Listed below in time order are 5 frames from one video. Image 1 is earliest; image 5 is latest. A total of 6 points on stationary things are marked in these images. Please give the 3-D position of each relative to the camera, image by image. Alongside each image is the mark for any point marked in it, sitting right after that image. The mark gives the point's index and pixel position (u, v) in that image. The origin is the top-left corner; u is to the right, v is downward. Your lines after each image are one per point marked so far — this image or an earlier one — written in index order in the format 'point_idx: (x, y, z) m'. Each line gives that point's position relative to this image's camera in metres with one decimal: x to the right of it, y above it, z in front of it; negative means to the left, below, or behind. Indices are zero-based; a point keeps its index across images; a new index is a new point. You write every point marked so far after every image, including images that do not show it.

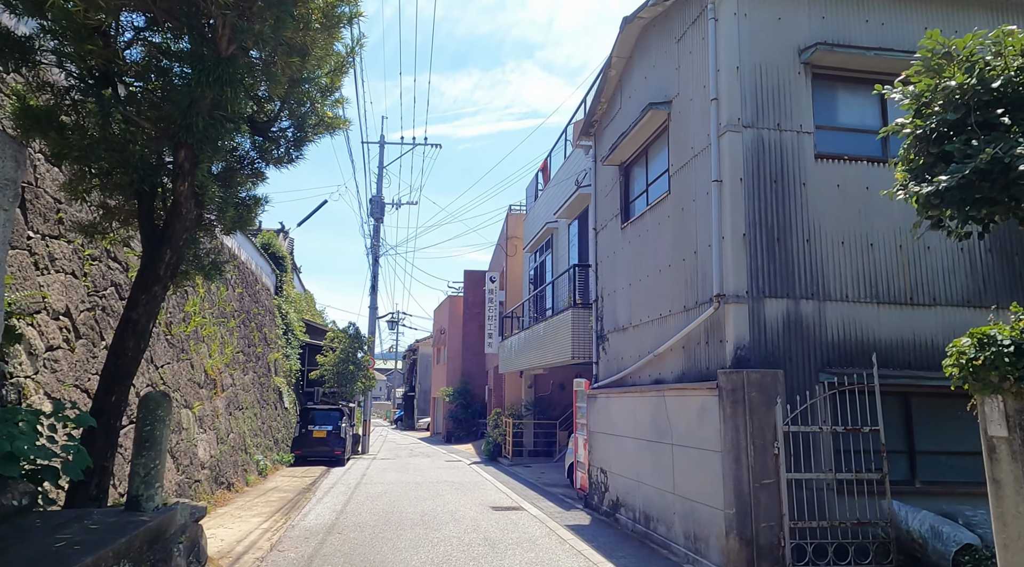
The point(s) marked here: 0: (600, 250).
0: (+1.4, +0.5, +11.6) m
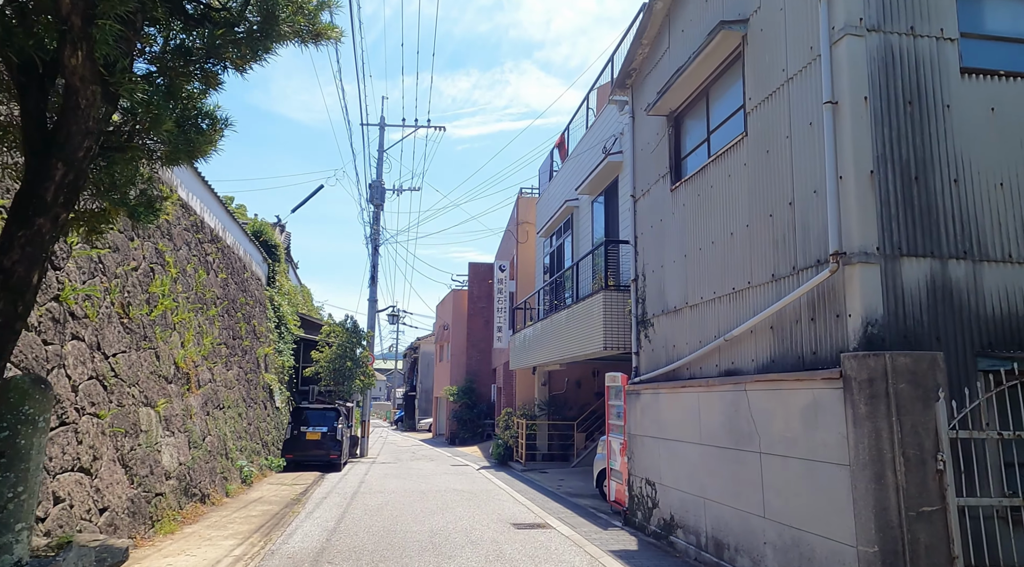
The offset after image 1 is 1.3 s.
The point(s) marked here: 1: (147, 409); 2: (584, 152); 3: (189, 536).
0: (+1.8, +0.9, +9.8) m
1: (-4.4, -1.5, +8.7) m
2: (+1.4, +2.7, +14.3) m
3: (-3.7, -2.9, +8.2) m
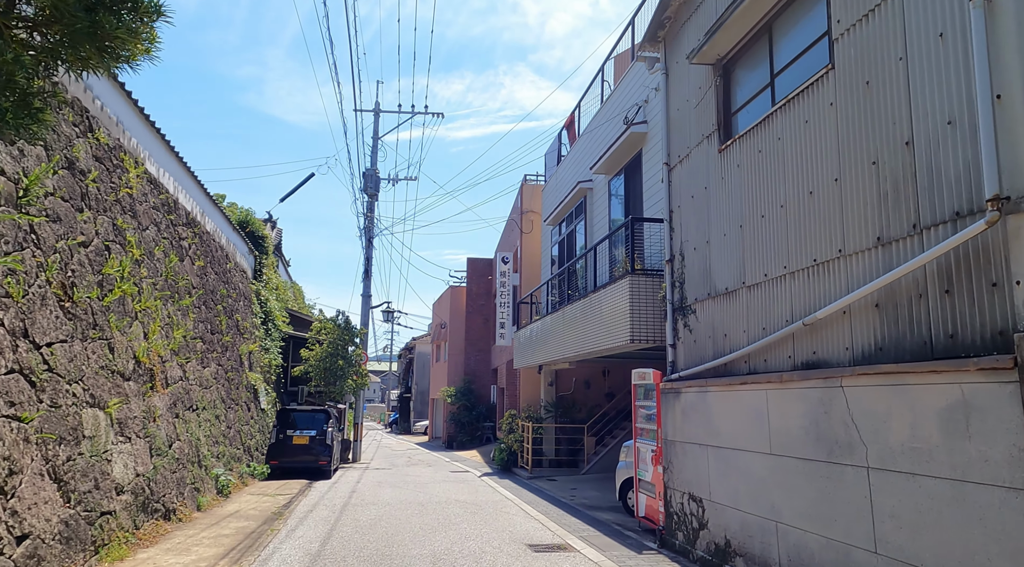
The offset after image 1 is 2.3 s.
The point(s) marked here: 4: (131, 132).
0: (+1.9, +1.1, +8.4) m
1: (-4.3, -1.3, +7.2) m
2: (+1.6, +2.9, +13.0) m
3: (-3.5, -2.7, +6.8) m
4: (-5.5, +2.2, +10.3) m
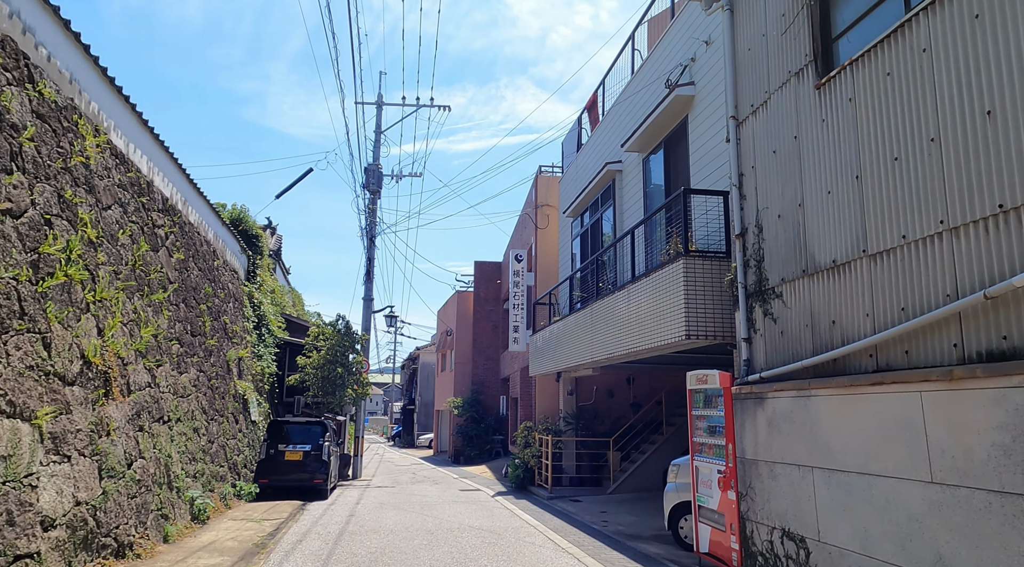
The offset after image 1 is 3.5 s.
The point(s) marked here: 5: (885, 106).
0: (+2.3, +1.3, +6.8) m
1: (-3.9, -1.1, +5.6) m
2: (+1.9, +3.0, +11.4) m
3: (-3.2, -2.5, +5.1) m
4: (-5.2, +2.3, +8.7) m
5: (+2.5, +1.2, +4.8) m
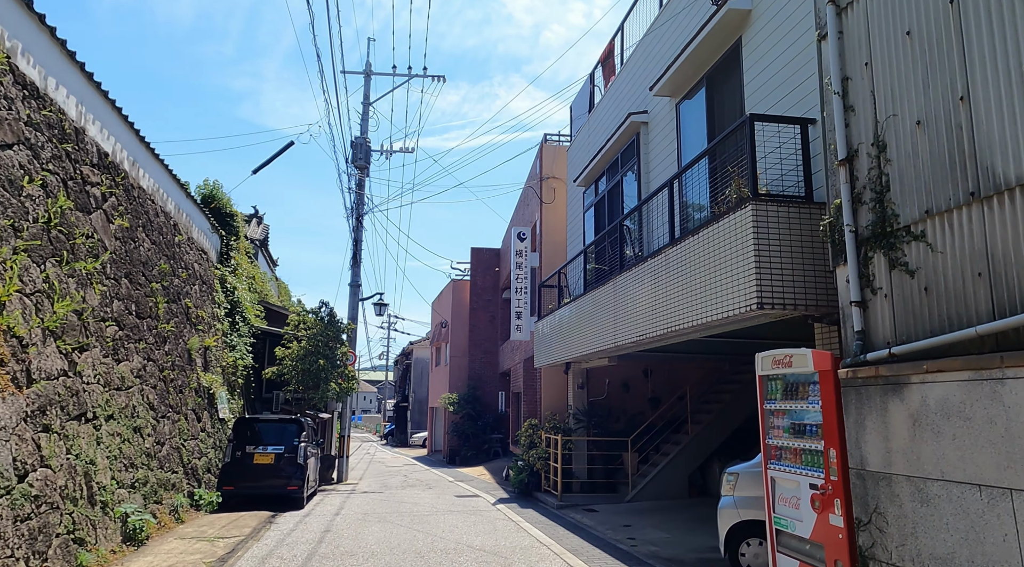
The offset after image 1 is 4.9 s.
0: (+2.4, +1.7, +4.9) m
1: (-3.8, -0.7, +3.7) m
2: (+2.0, +3.4, +9.5) m
3: (-3.1, -2.1, +3.2) m
4: (-5.1, +2.7, +6.8) m
5: (+2.7, +1.6, +2.9) m
